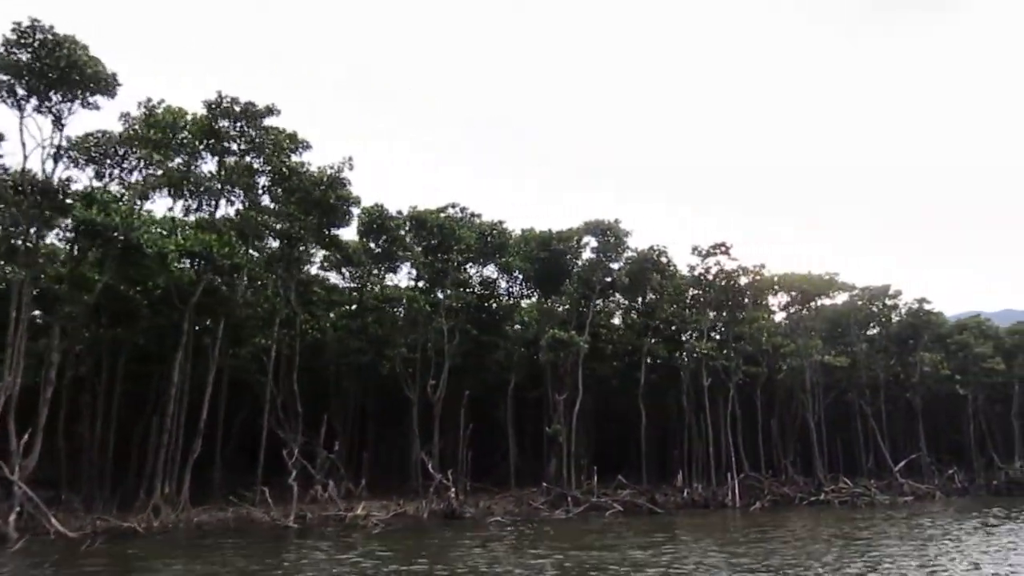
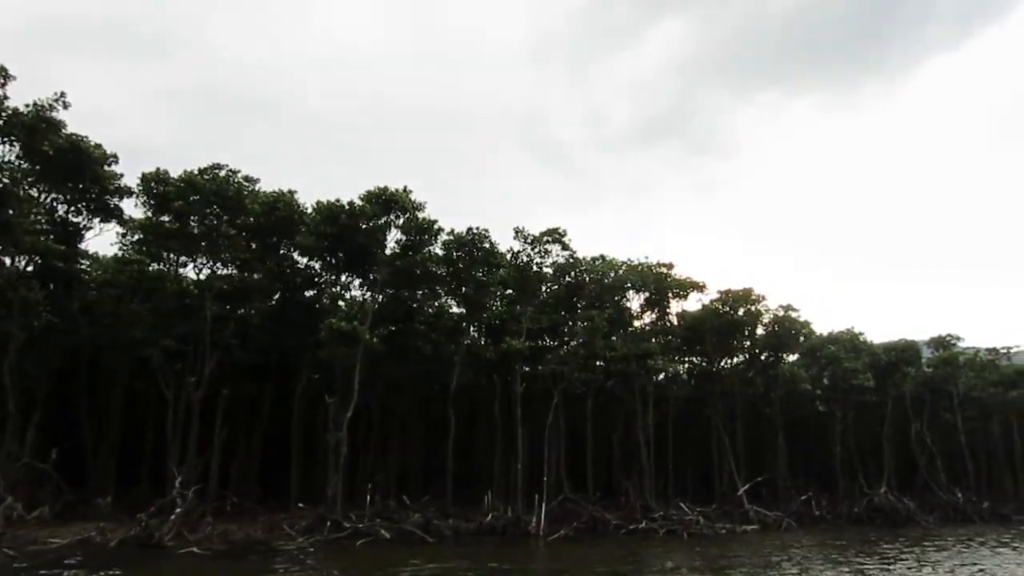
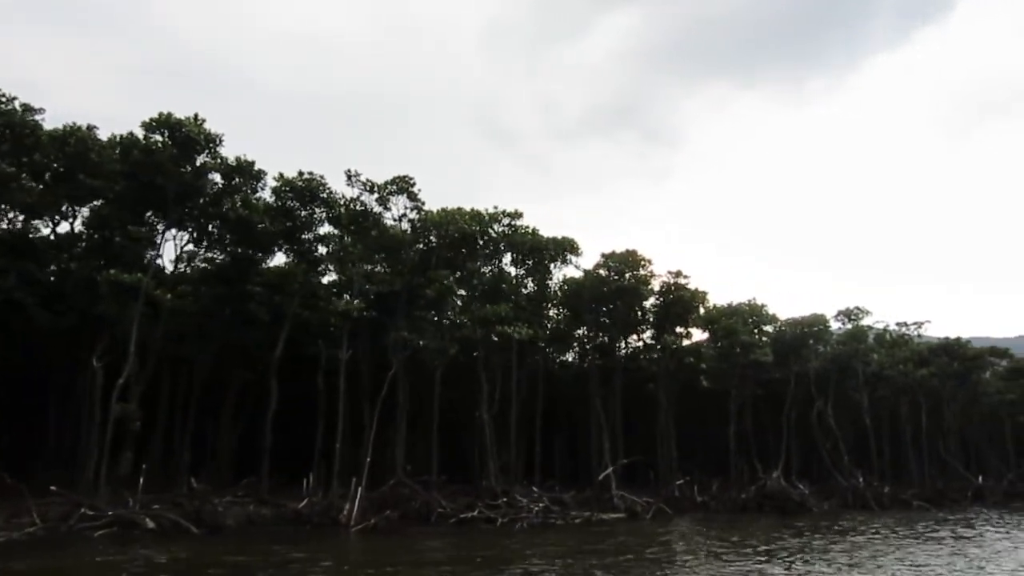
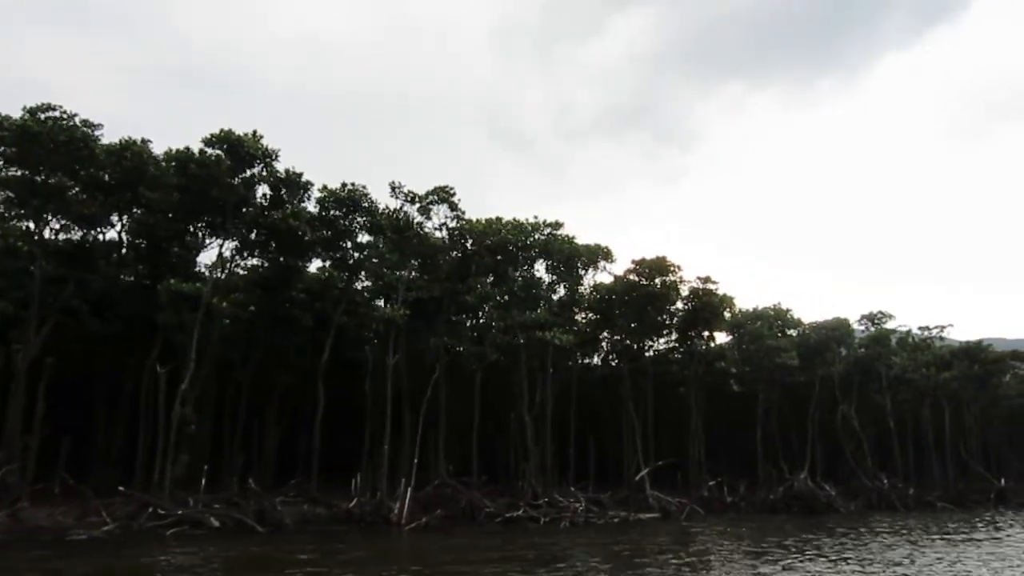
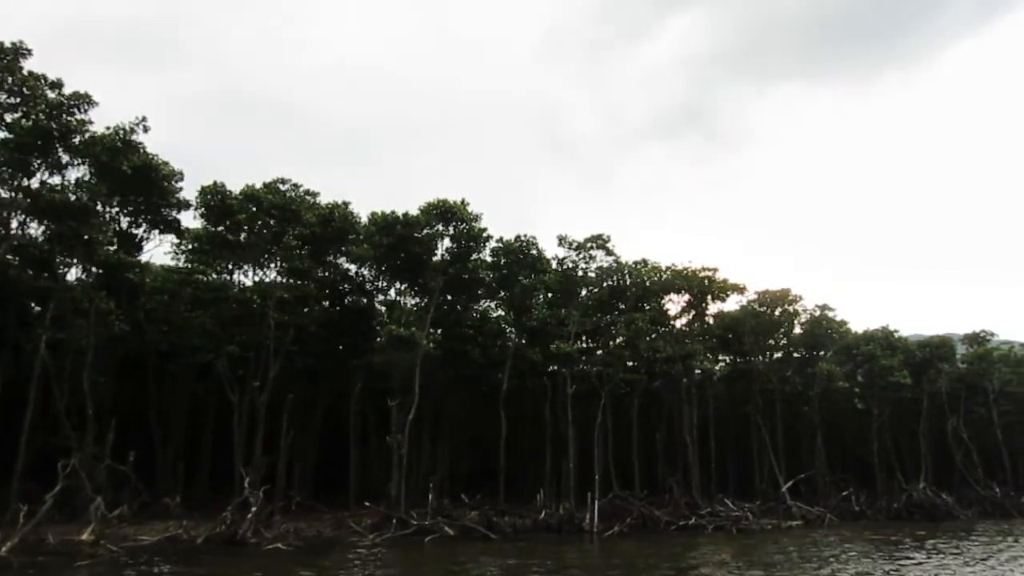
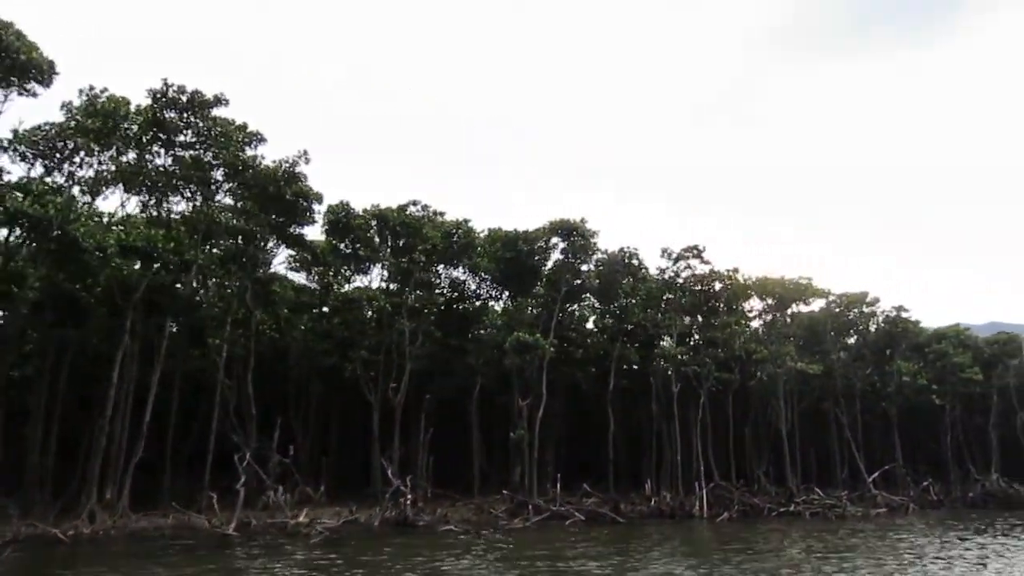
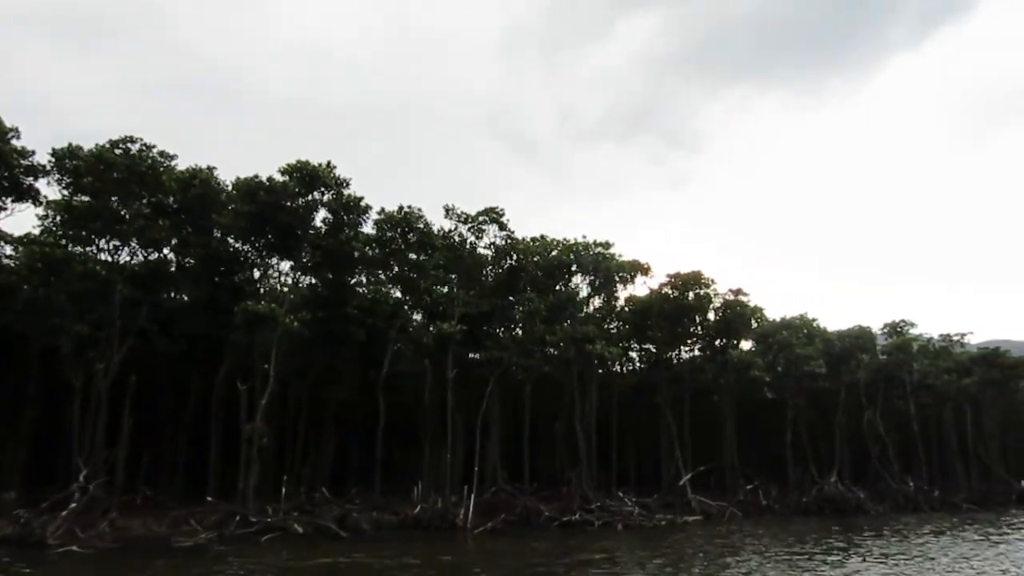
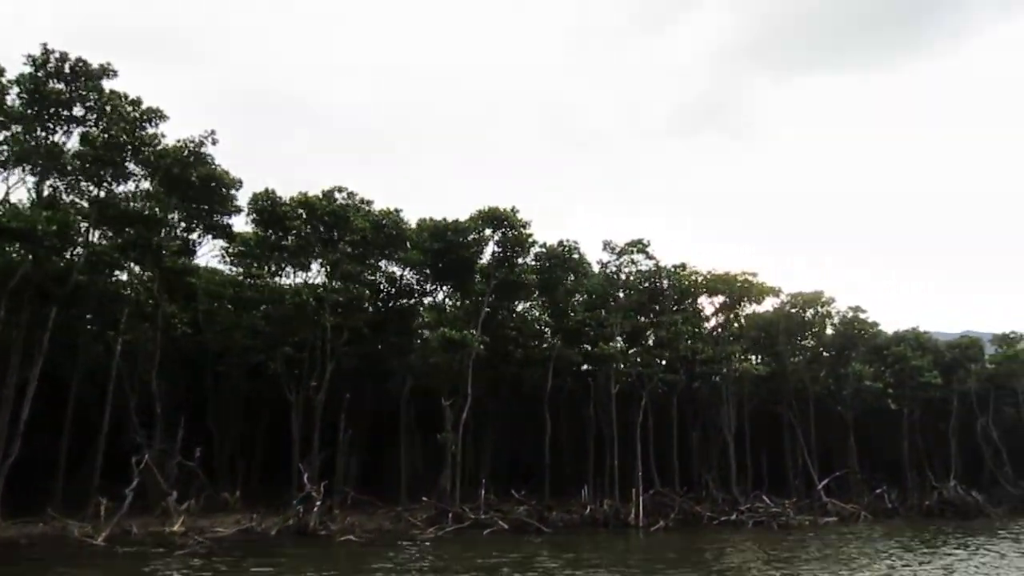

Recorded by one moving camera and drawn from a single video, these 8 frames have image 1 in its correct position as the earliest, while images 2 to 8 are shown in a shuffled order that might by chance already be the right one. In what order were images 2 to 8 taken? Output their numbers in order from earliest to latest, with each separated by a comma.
6, 8, 5, 2, 7, 4, 3
